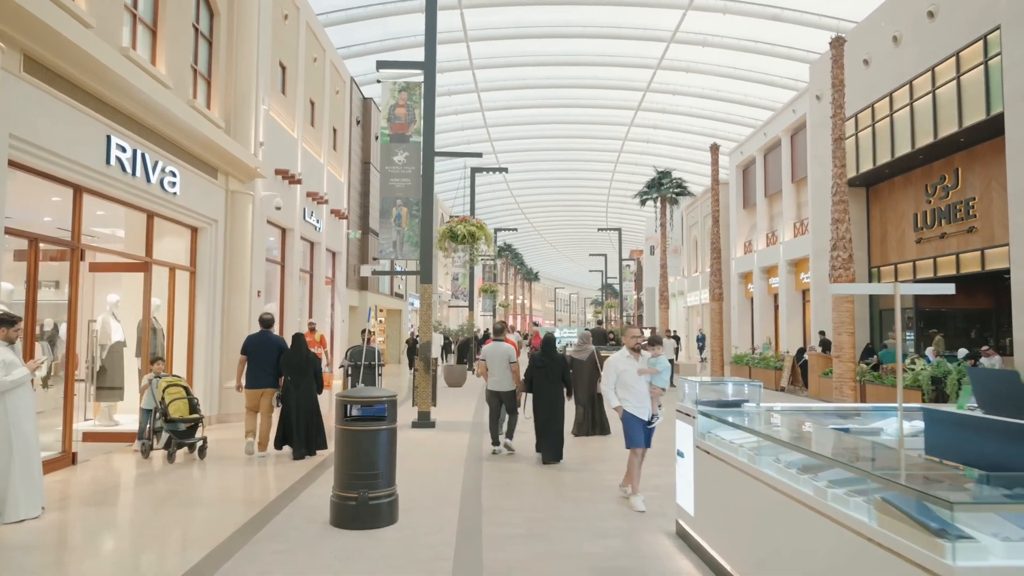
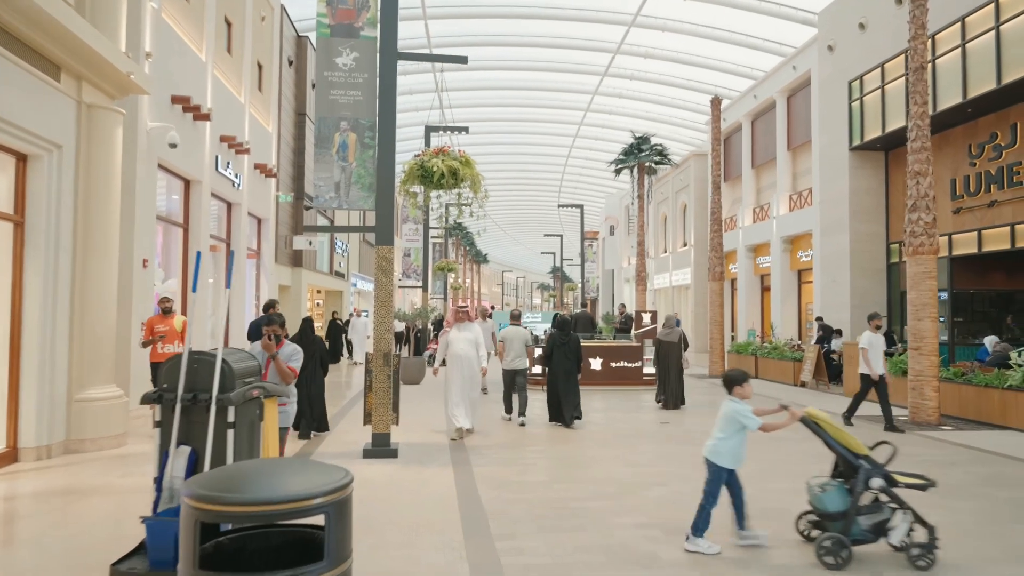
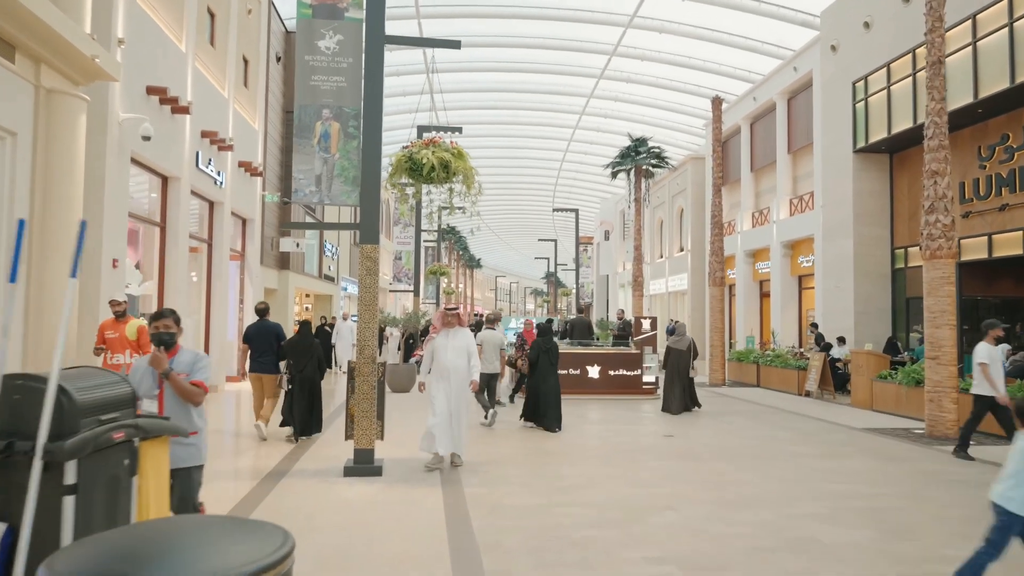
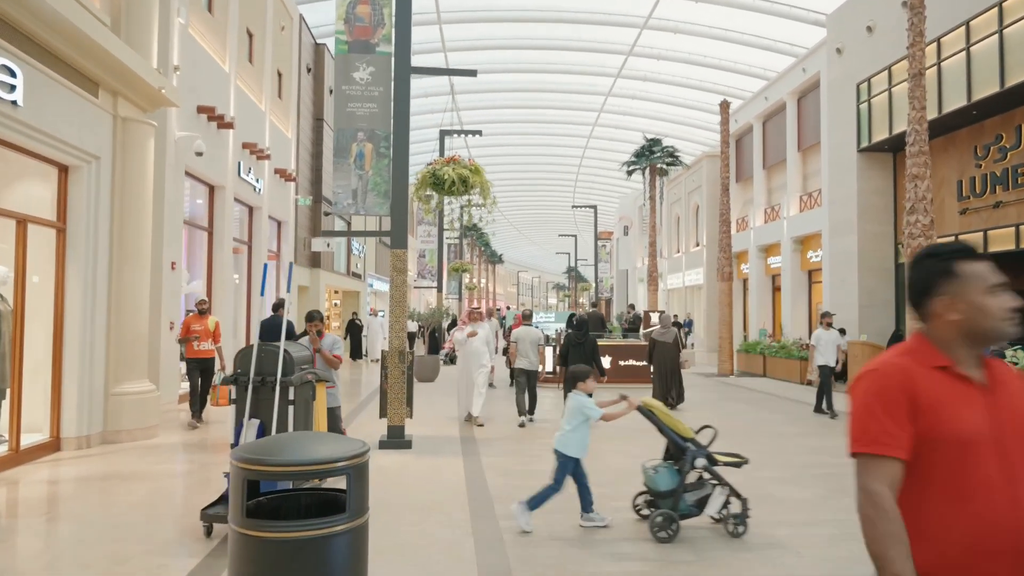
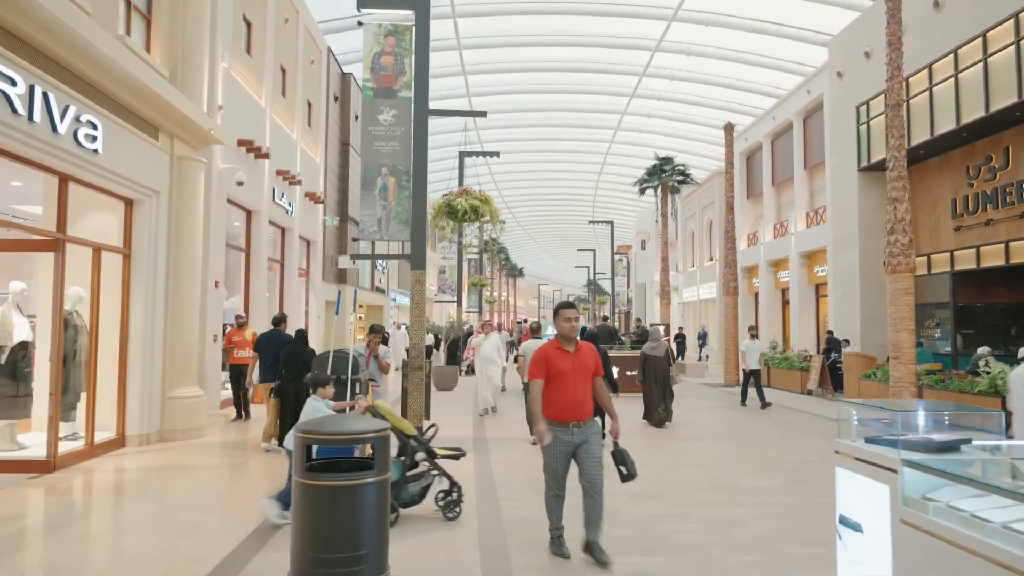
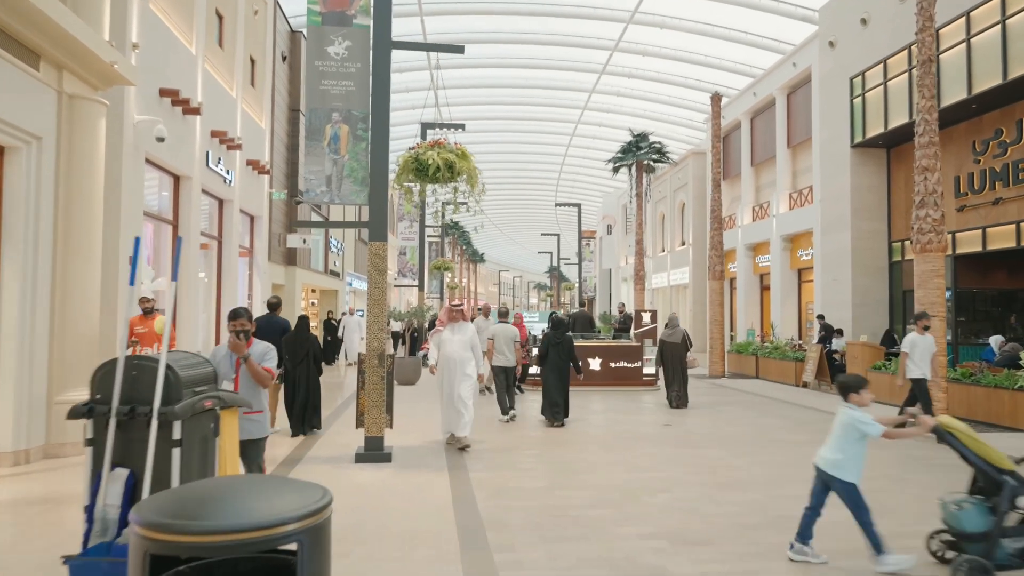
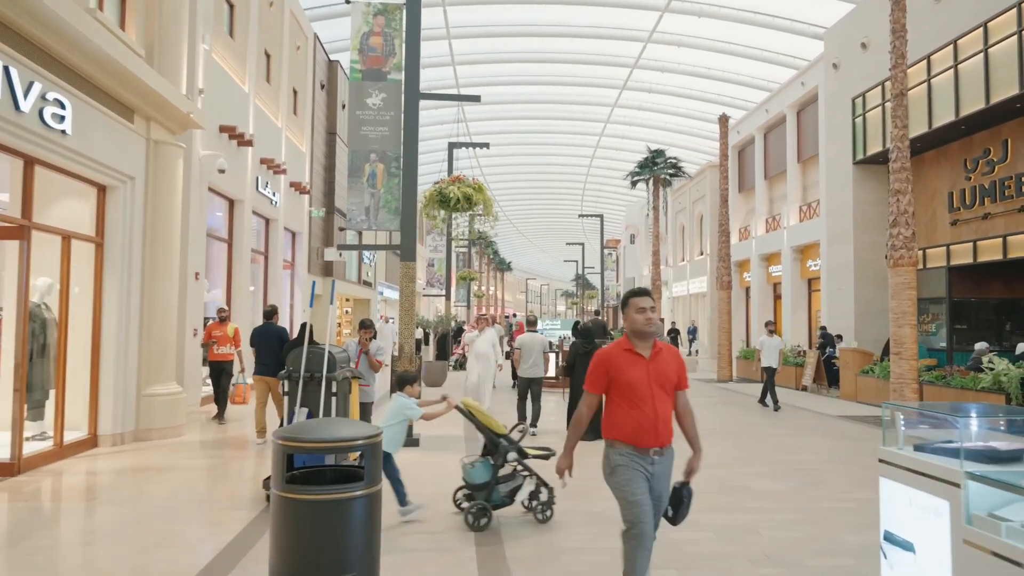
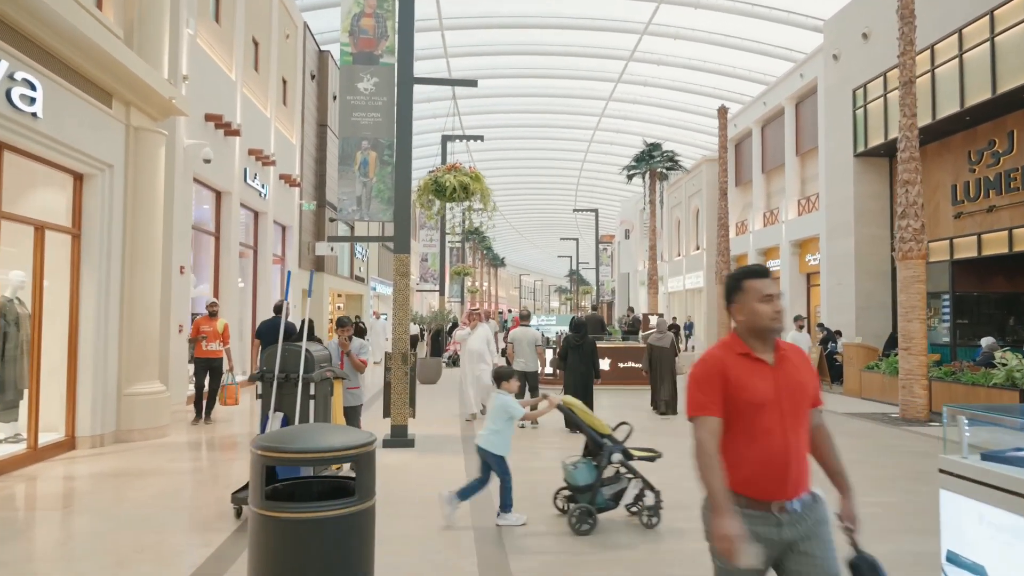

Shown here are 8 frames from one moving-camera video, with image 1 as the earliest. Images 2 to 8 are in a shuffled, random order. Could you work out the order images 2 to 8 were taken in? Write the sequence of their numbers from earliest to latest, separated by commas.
5, 7, 8, 4, 2, 6, 3
